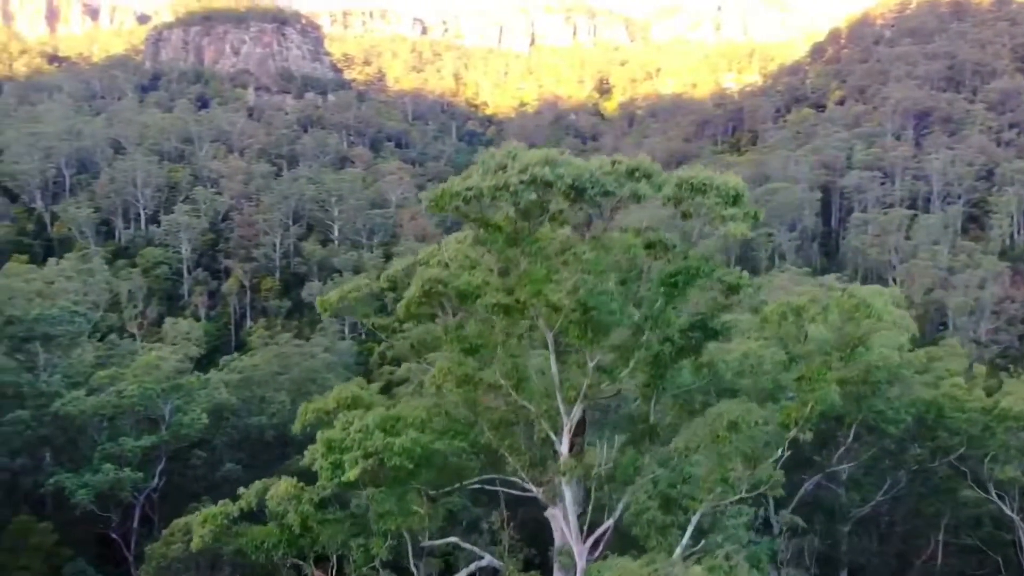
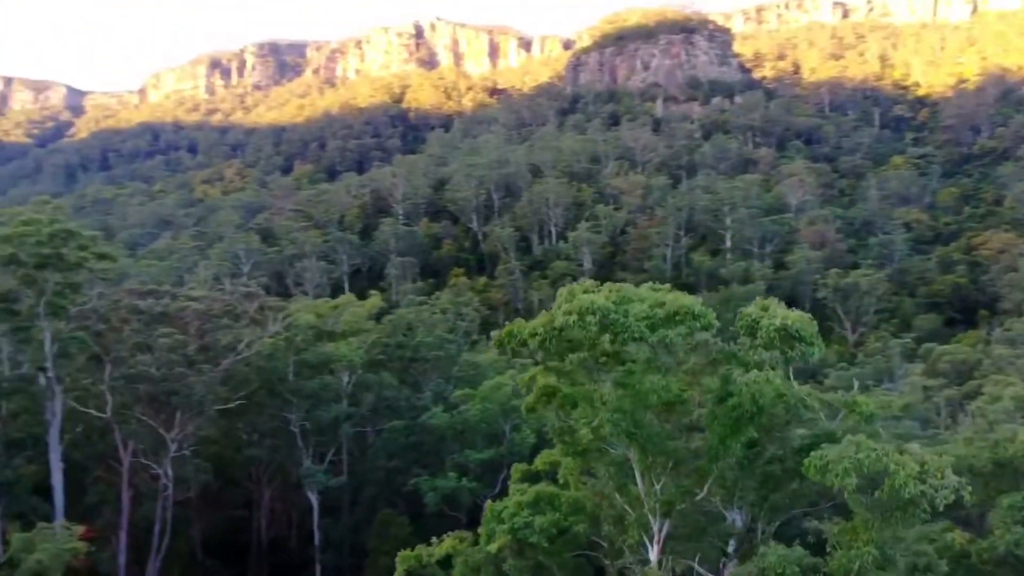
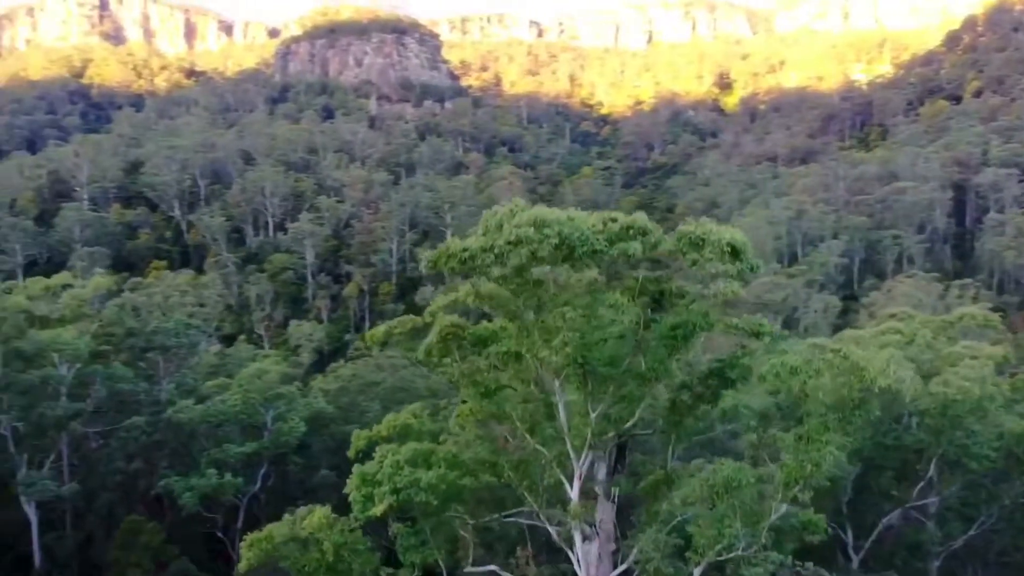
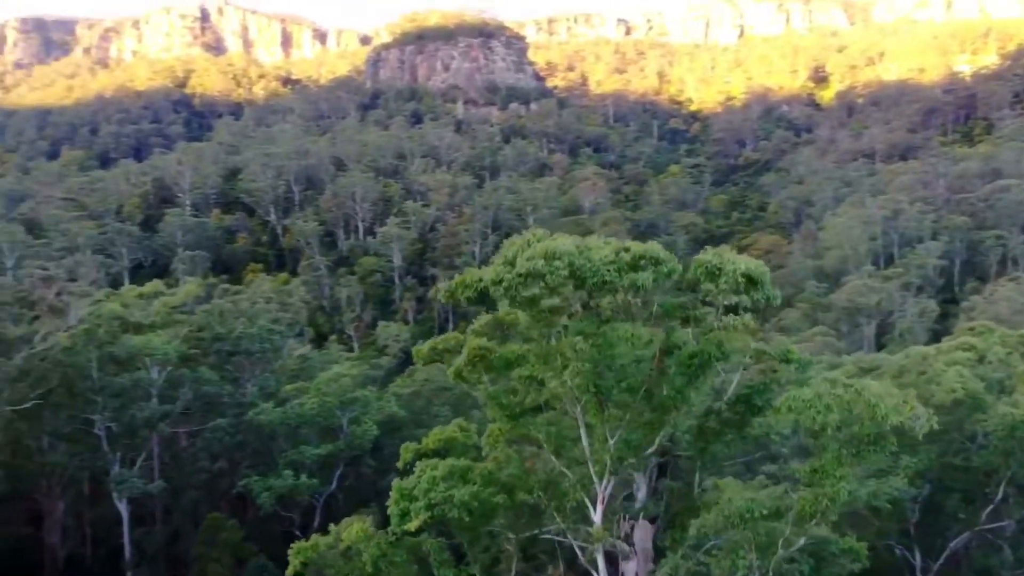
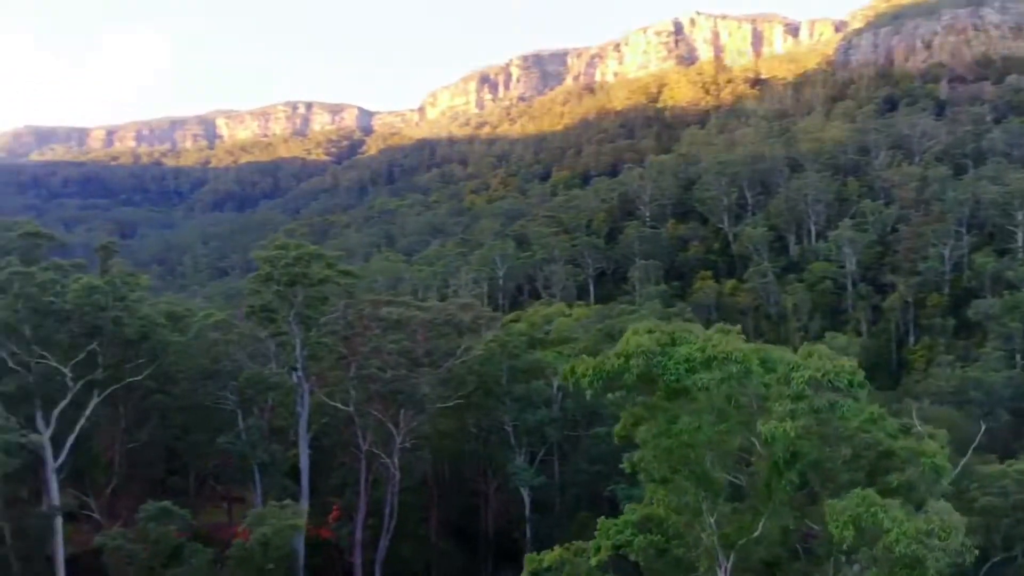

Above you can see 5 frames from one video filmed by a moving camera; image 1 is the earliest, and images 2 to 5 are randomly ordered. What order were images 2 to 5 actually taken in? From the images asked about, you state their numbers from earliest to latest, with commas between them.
3, 4, 2, 5
